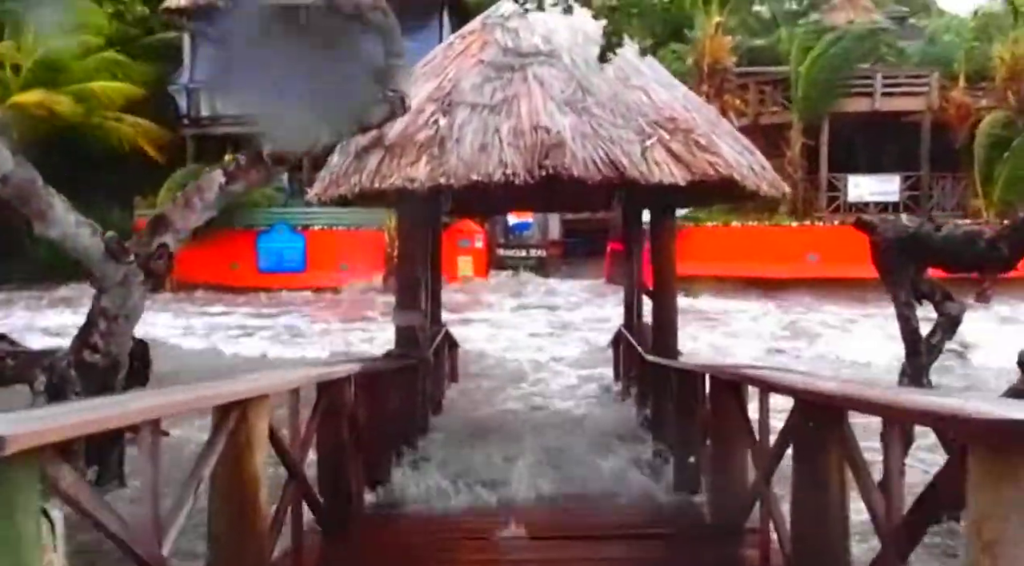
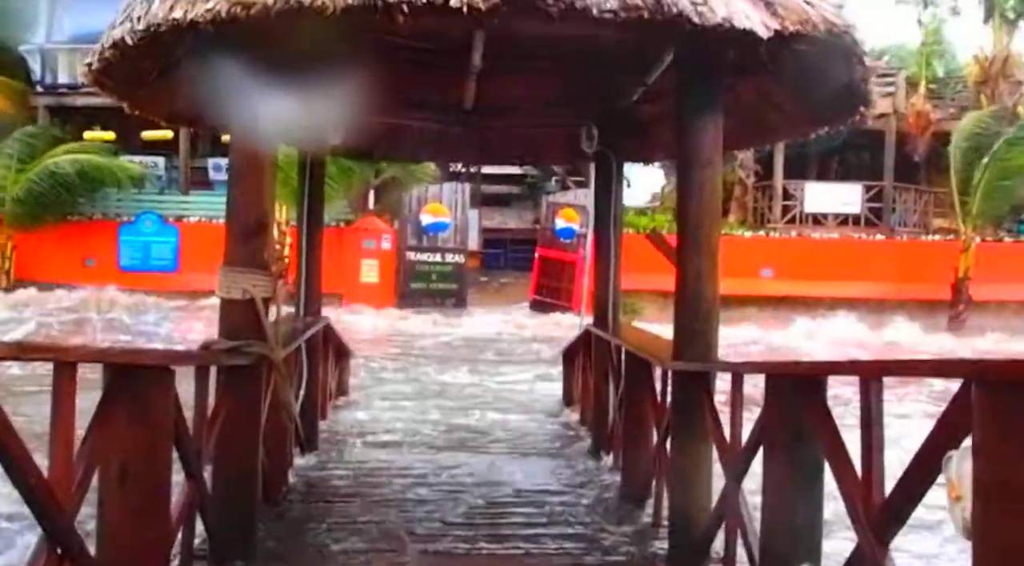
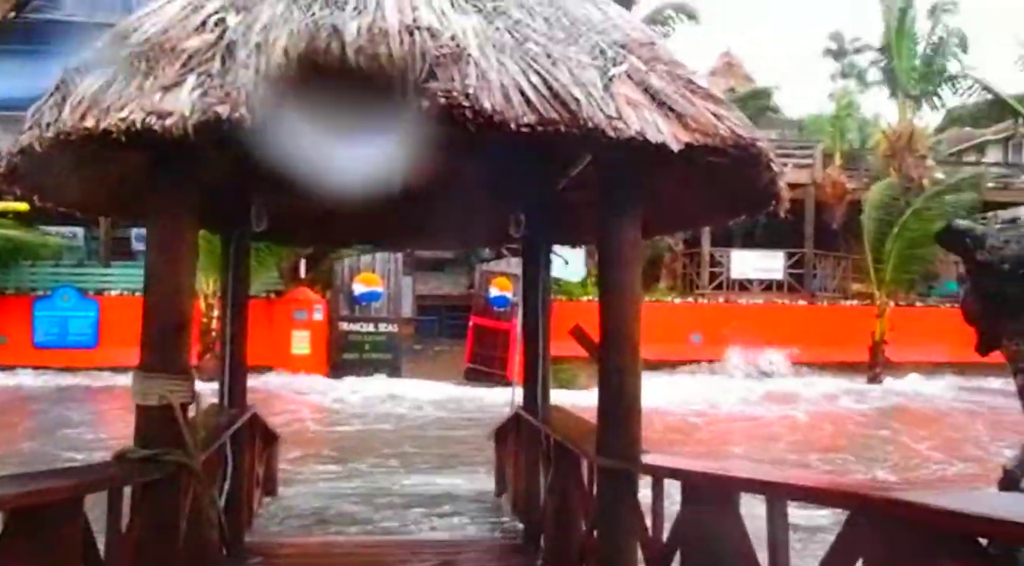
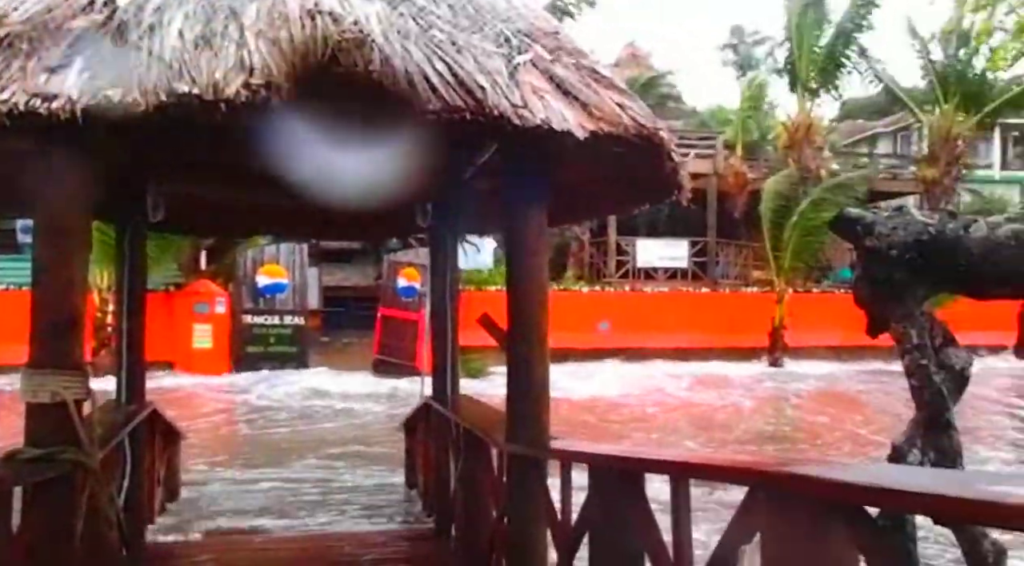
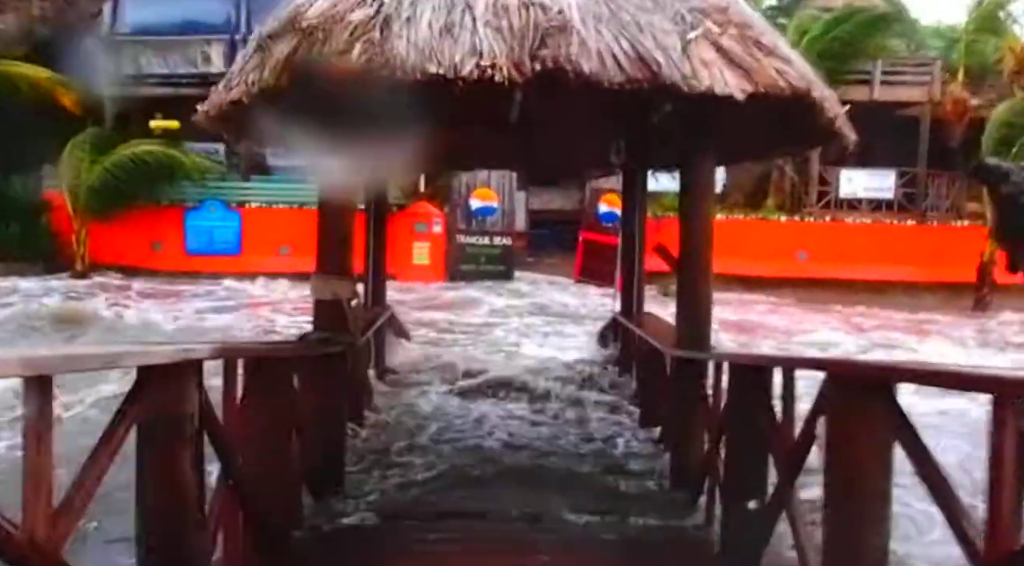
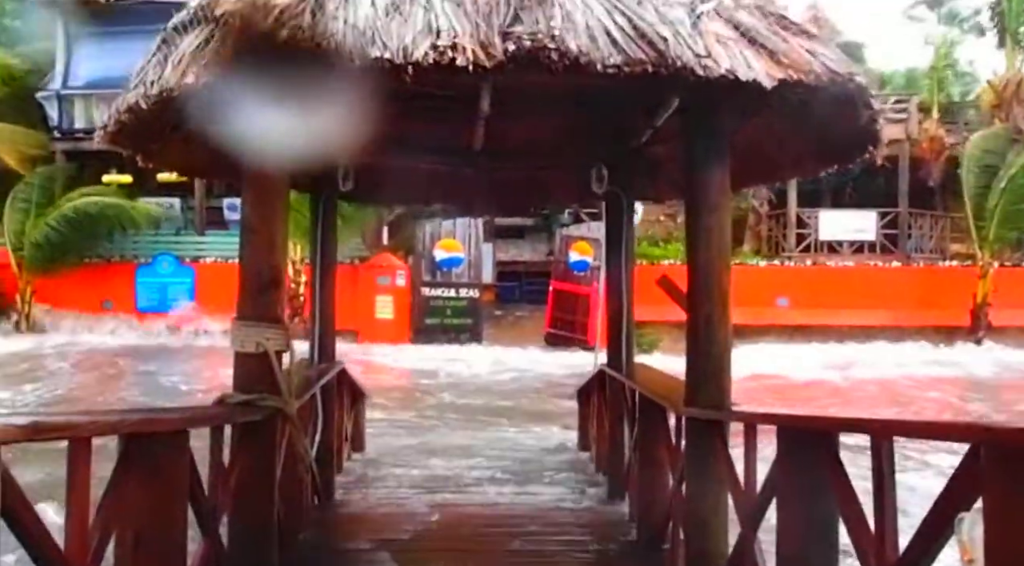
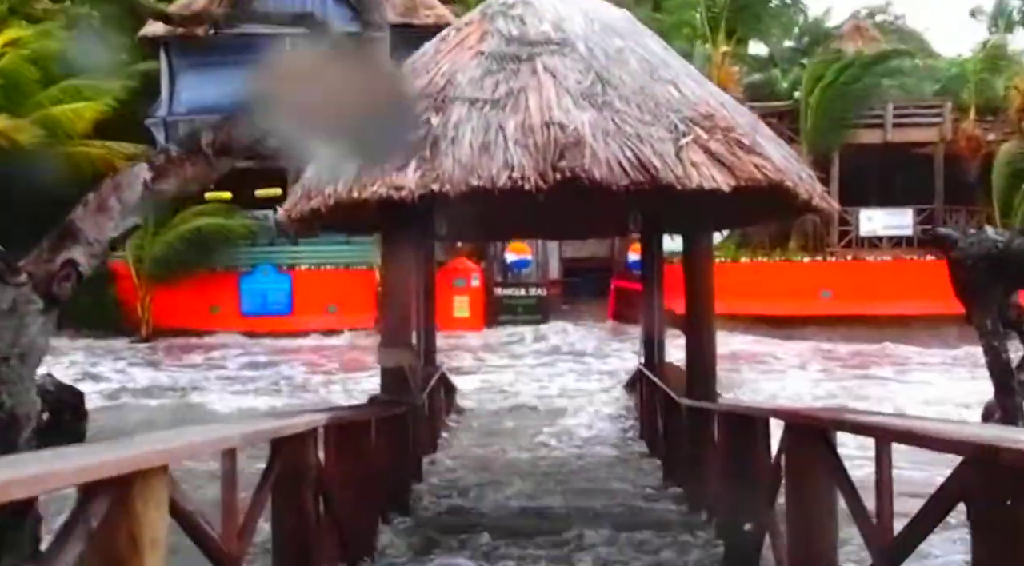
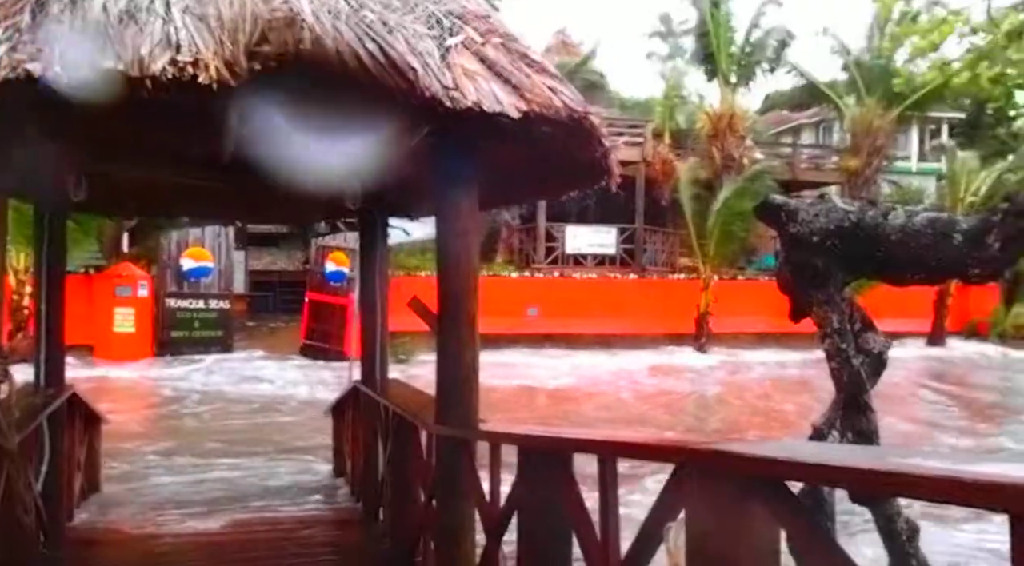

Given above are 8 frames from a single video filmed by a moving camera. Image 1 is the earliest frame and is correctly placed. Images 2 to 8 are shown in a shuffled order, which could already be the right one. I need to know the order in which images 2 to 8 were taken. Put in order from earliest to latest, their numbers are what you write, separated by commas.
7, 5, 2, 6, 3, 4, 8
